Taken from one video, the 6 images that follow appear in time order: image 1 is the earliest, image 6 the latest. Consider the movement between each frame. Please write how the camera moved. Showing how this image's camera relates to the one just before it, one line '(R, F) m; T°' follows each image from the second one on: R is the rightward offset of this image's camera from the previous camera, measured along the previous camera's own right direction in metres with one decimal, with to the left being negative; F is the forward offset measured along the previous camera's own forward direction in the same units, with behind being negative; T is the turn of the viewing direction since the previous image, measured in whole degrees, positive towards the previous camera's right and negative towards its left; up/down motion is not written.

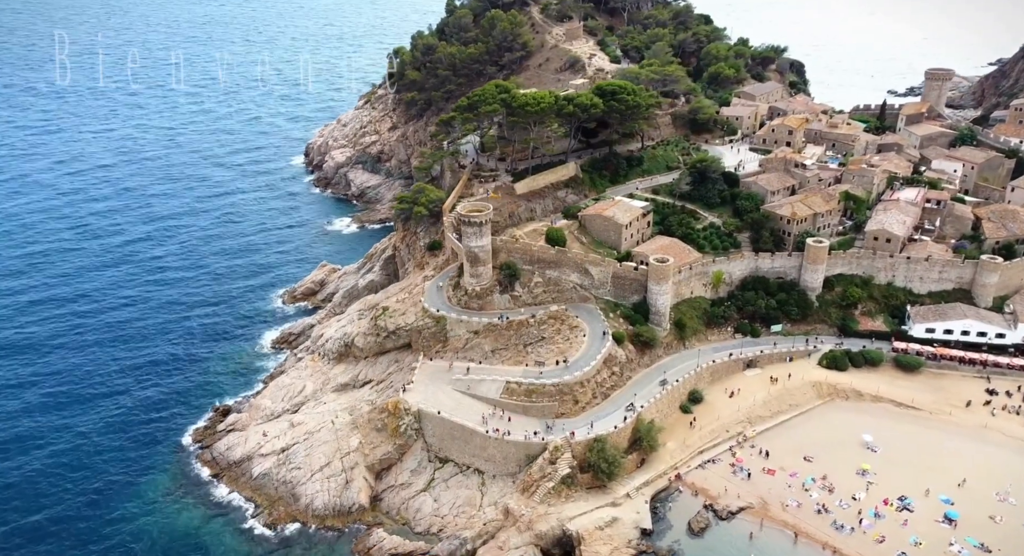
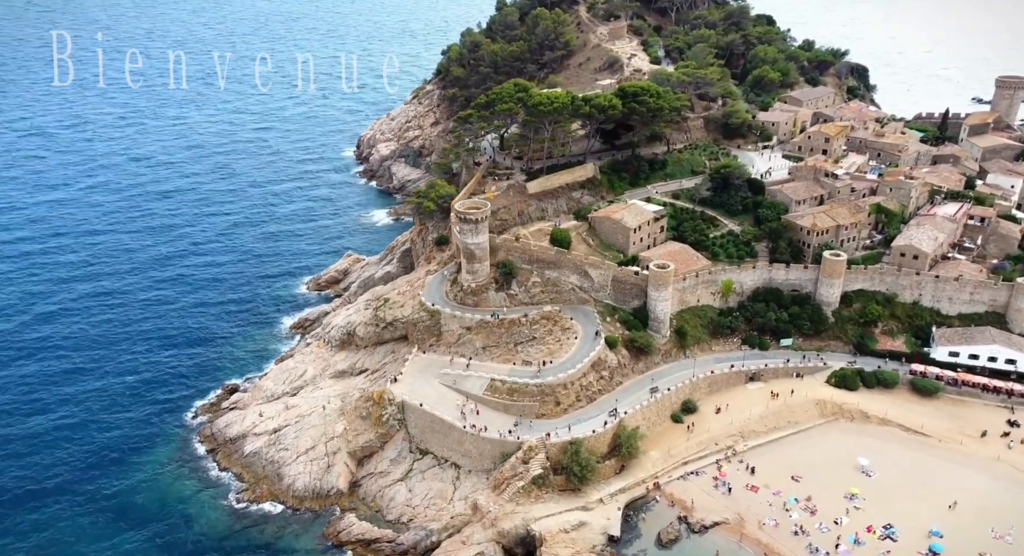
(+4.7, +0.1) m; -5°
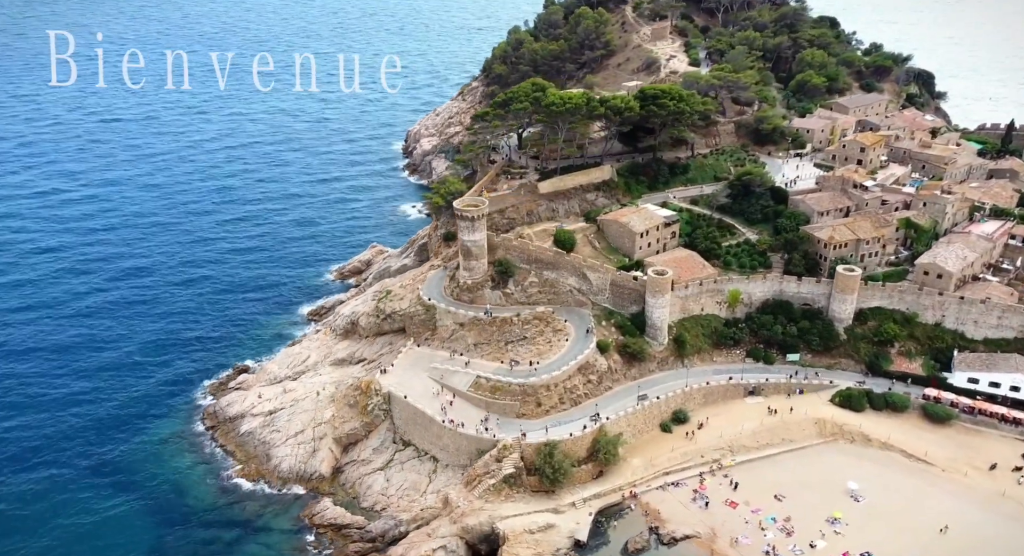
(+4.5, +0.1) m; -5°
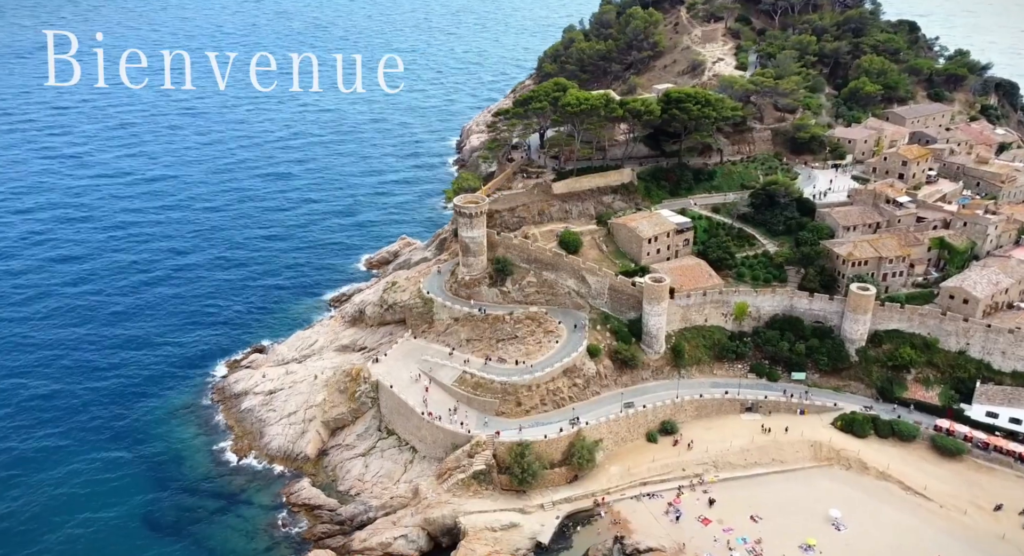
(+5.1, +0.1) m; -6°
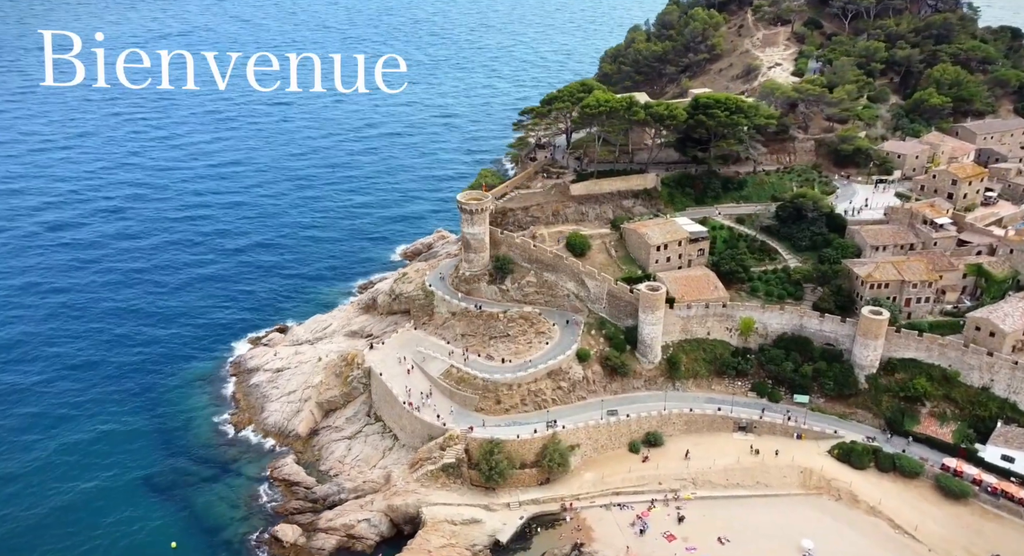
(+5.8, 0.0) m; -7°
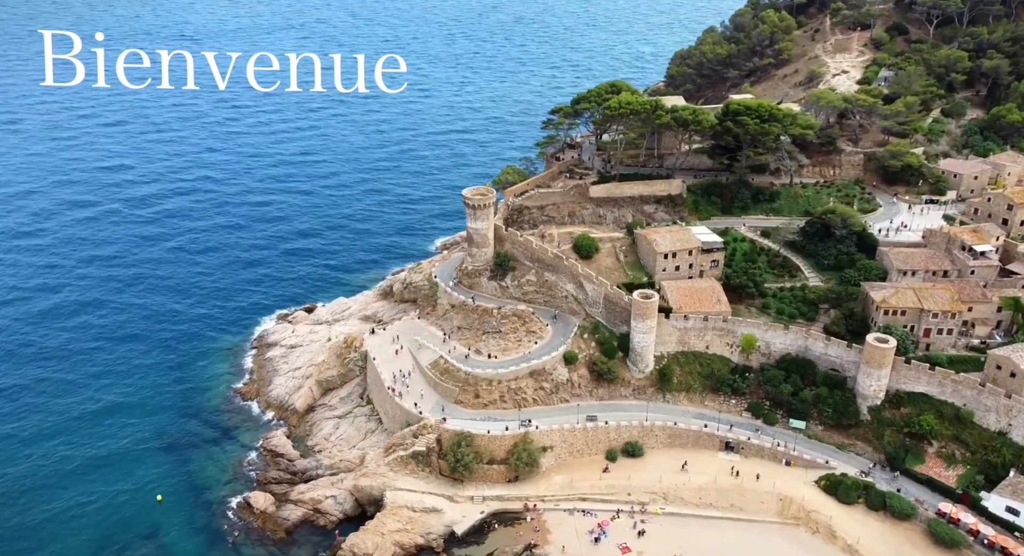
(+6.5, 0.0) m; -8°
